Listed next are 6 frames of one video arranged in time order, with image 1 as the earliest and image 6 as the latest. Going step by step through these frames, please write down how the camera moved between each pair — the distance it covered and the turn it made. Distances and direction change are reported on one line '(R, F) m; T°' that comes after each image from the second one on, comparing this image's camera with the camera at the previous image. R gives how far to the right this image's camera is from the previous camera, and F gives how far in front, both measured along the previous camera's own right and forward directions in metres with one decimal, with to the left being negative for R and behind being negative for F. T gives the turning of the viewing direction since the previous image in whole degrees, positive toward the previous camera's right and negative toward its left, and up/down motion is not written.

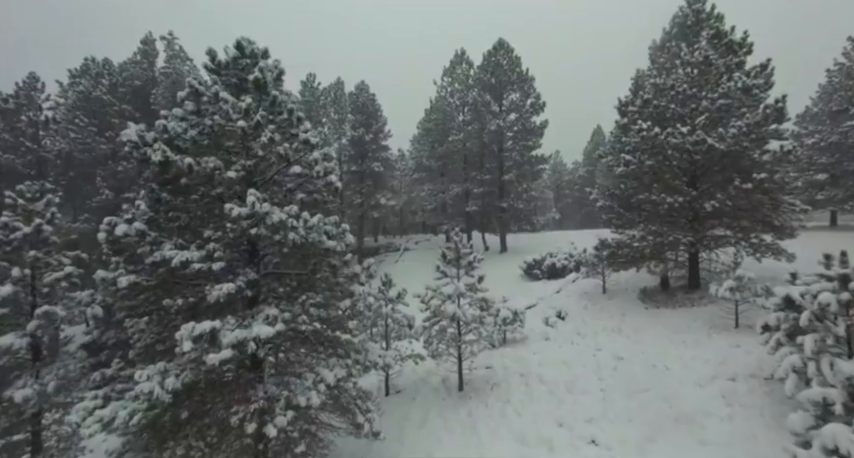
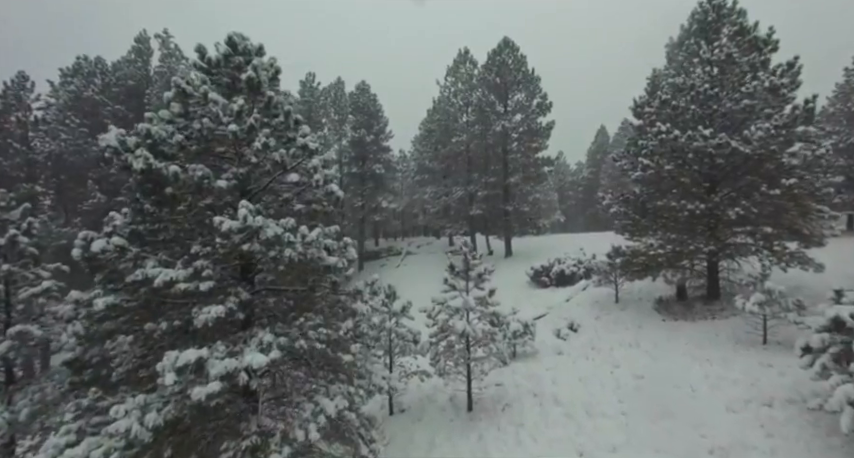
(-0.2, +0.8) m; 0°
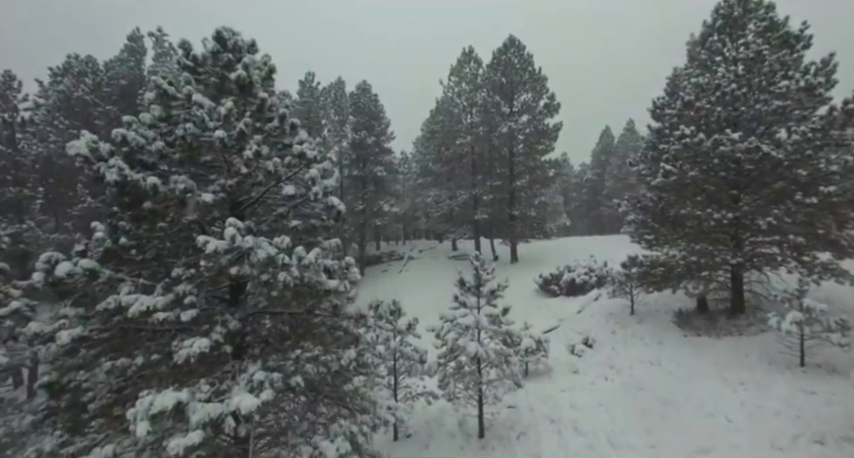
(-0.2, +0.9) m; 0°
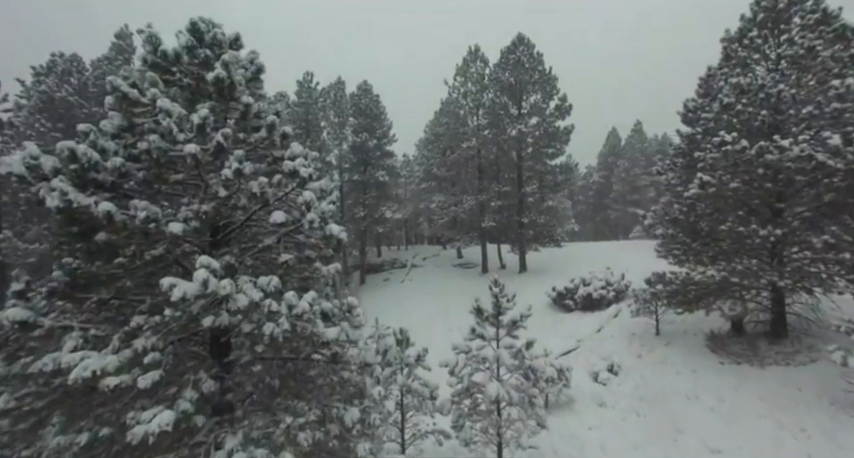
(-0.3, +1.3) m; 0°
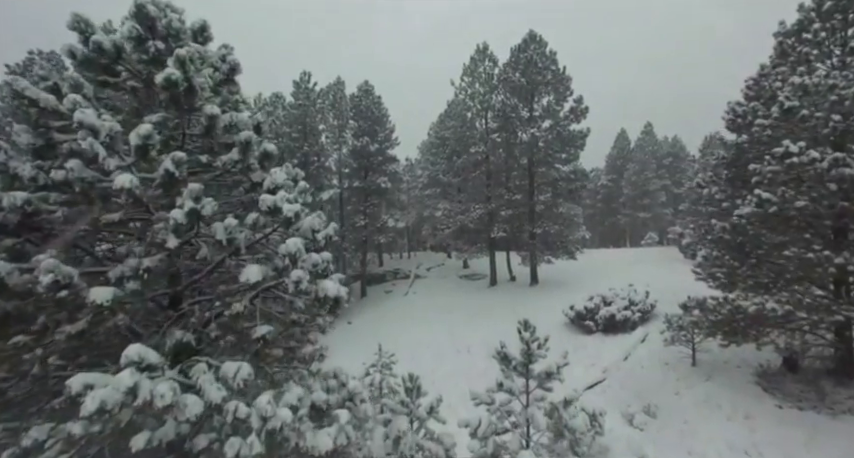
(-0.3, +1.6) m; 0°
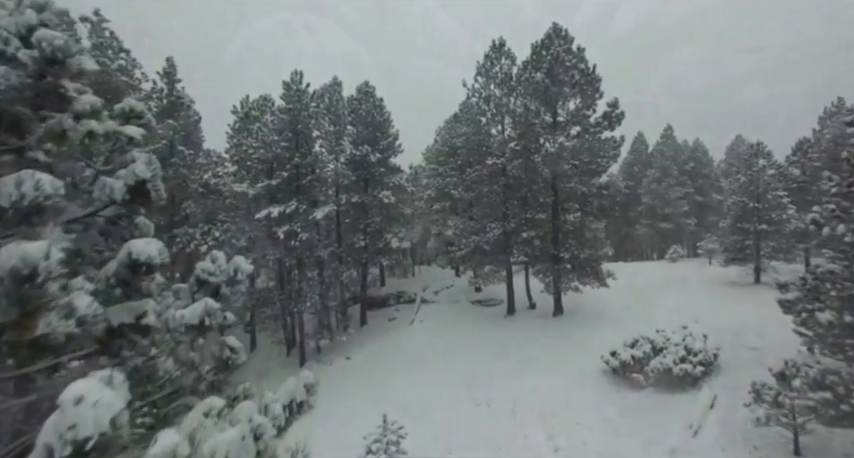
(-0.5, +3.1) m; 0°
